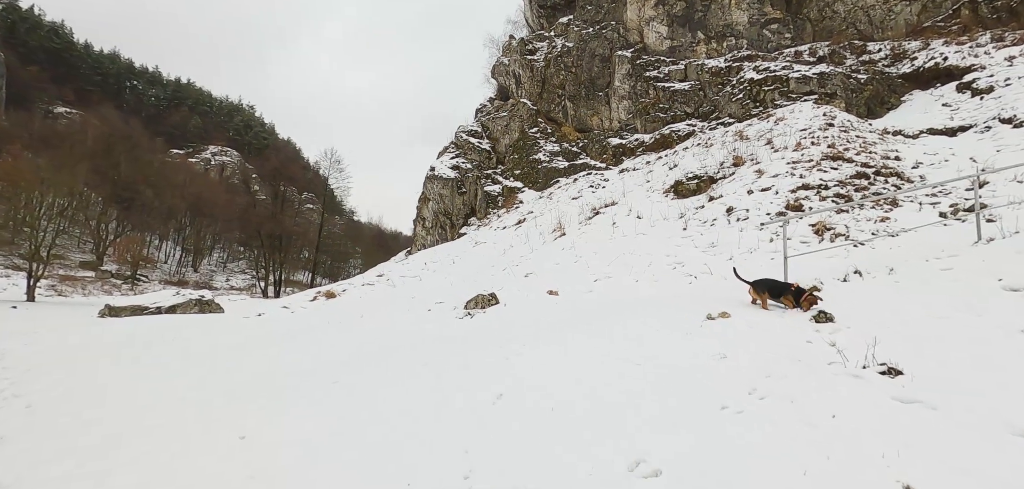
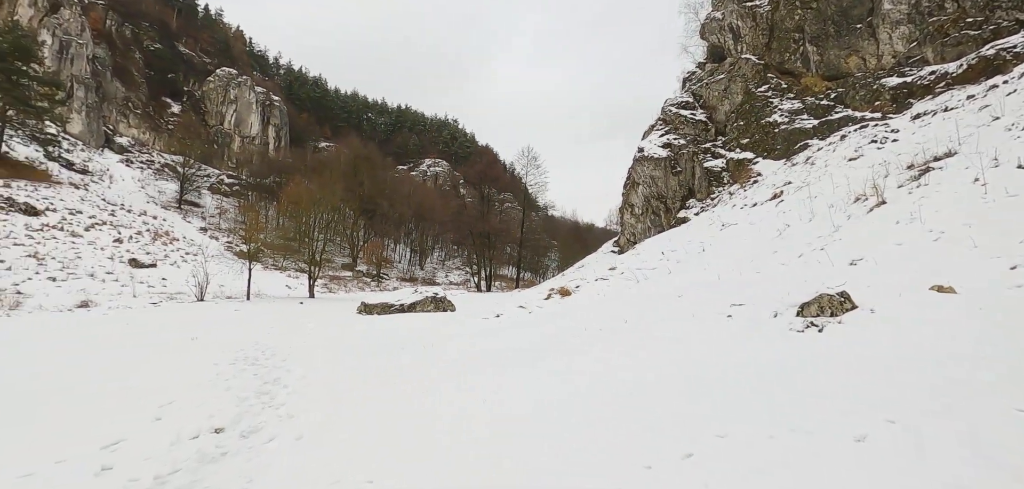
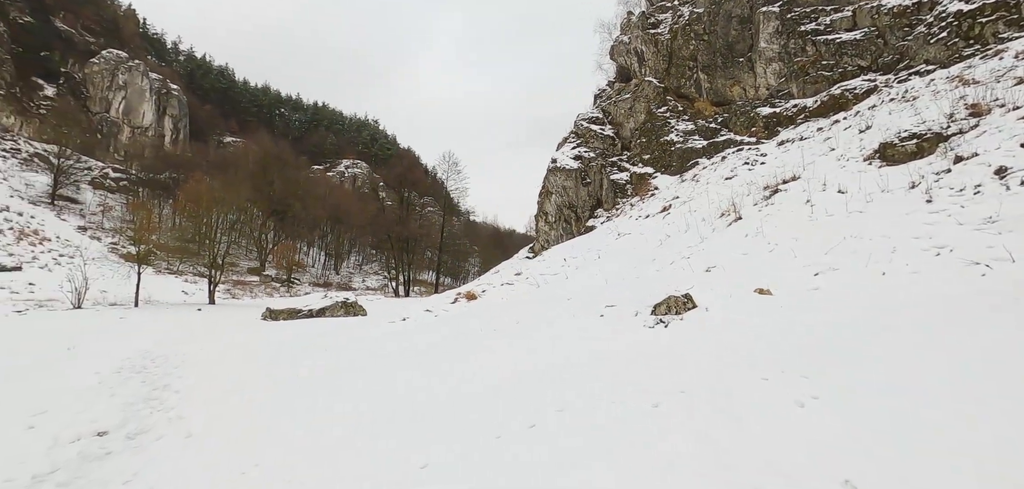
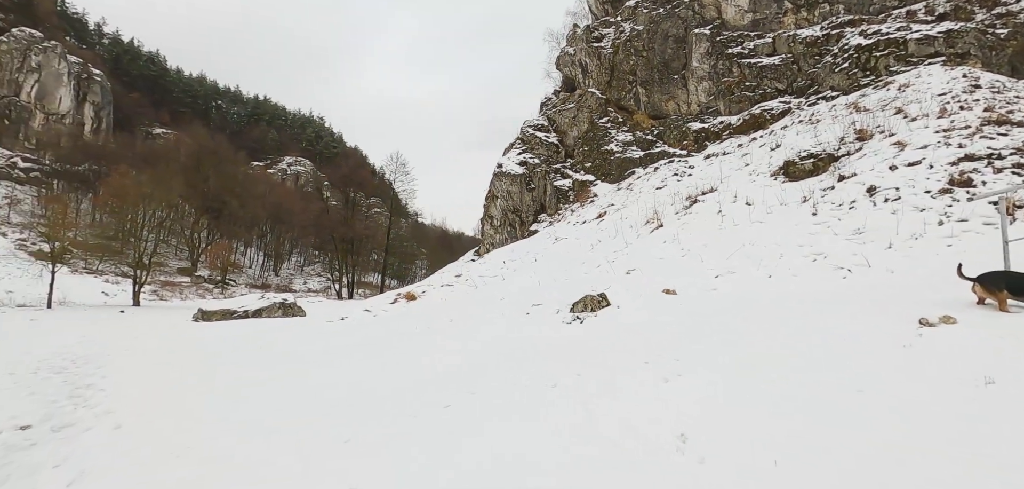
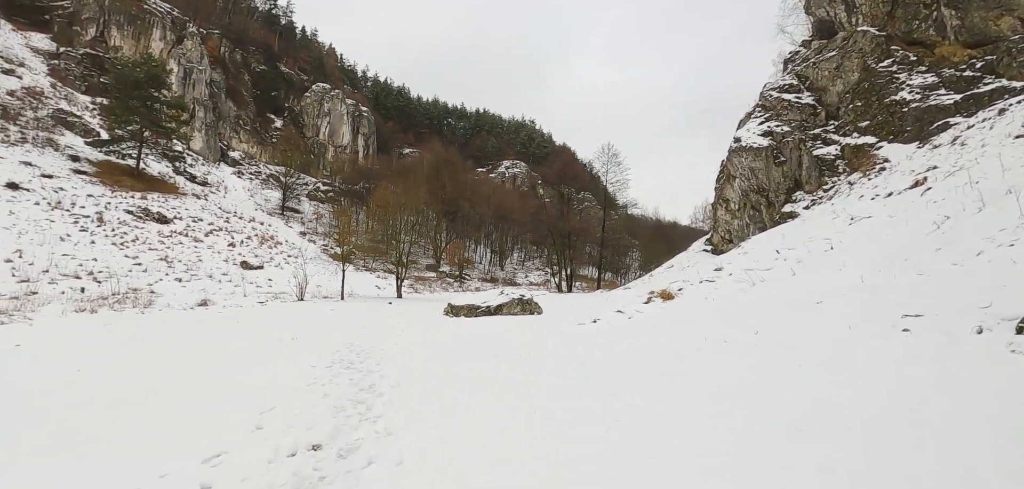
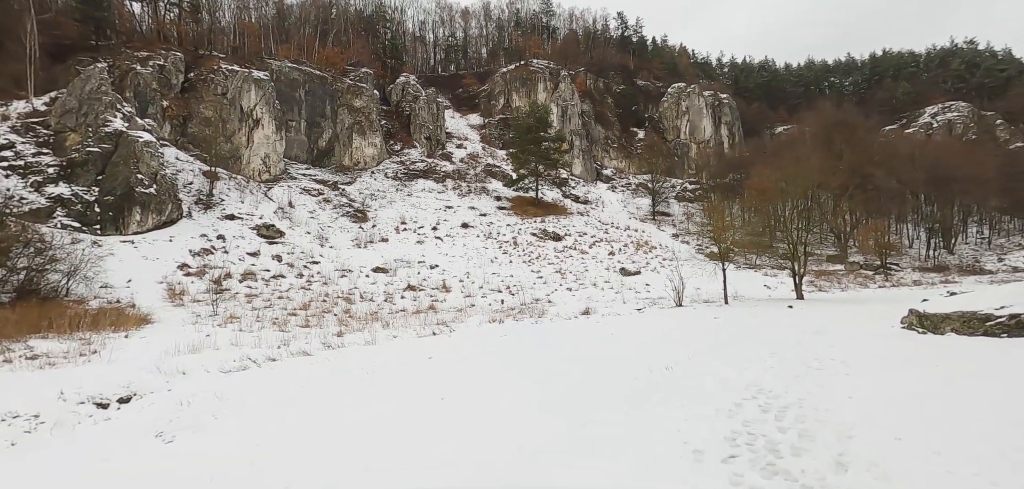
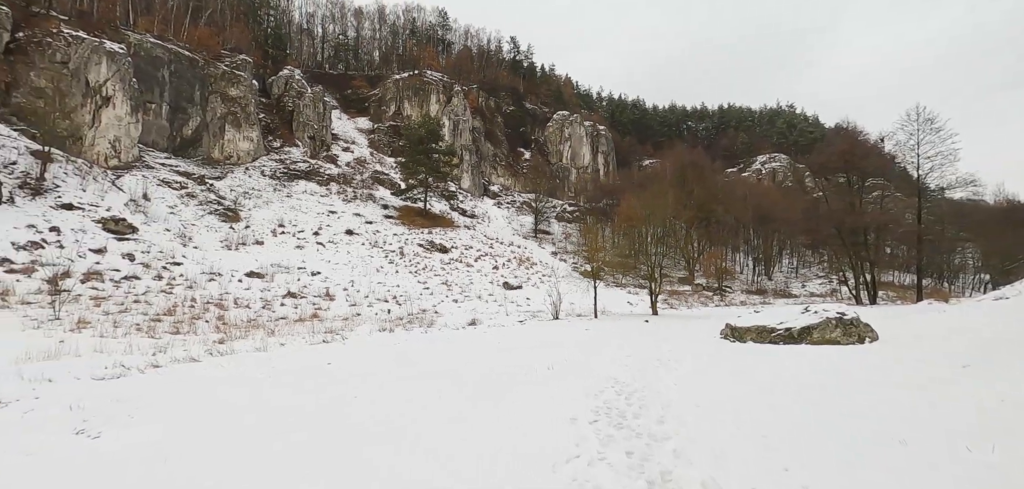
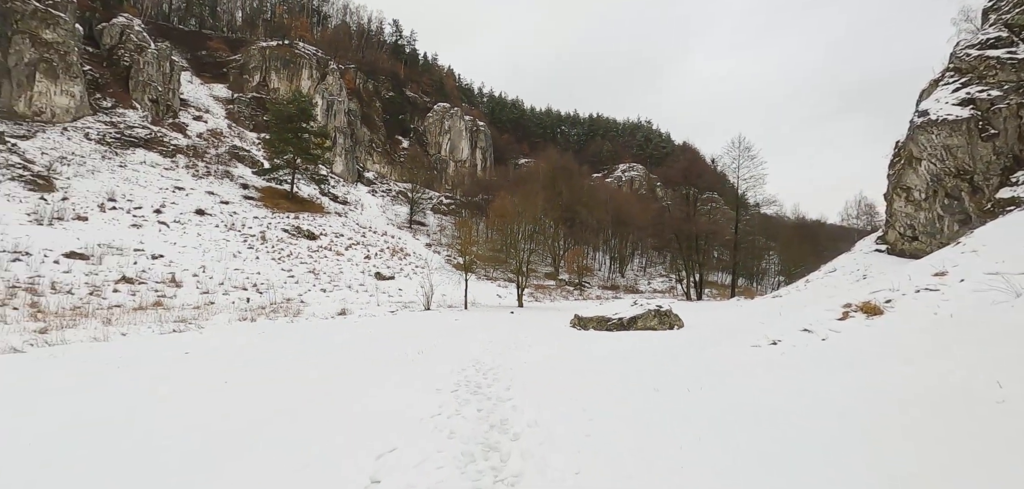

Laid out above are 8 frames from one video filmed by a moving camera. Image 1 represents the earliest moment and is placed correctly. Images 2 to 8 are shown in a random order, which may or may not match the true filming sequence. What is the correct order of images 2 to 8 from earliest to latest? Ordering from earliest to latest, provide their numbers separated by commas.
4, 3, 2, 5, 8, 7, 6
